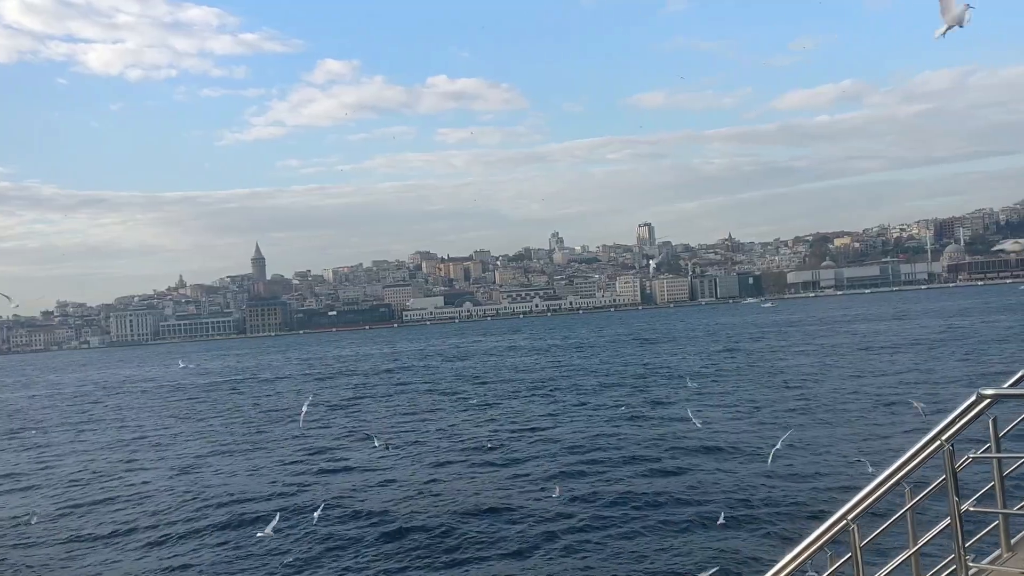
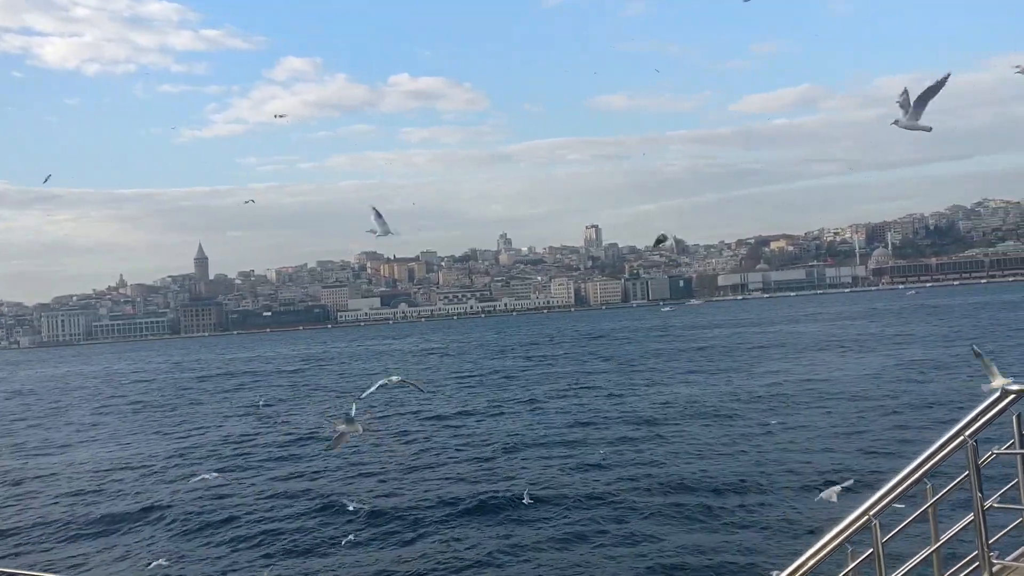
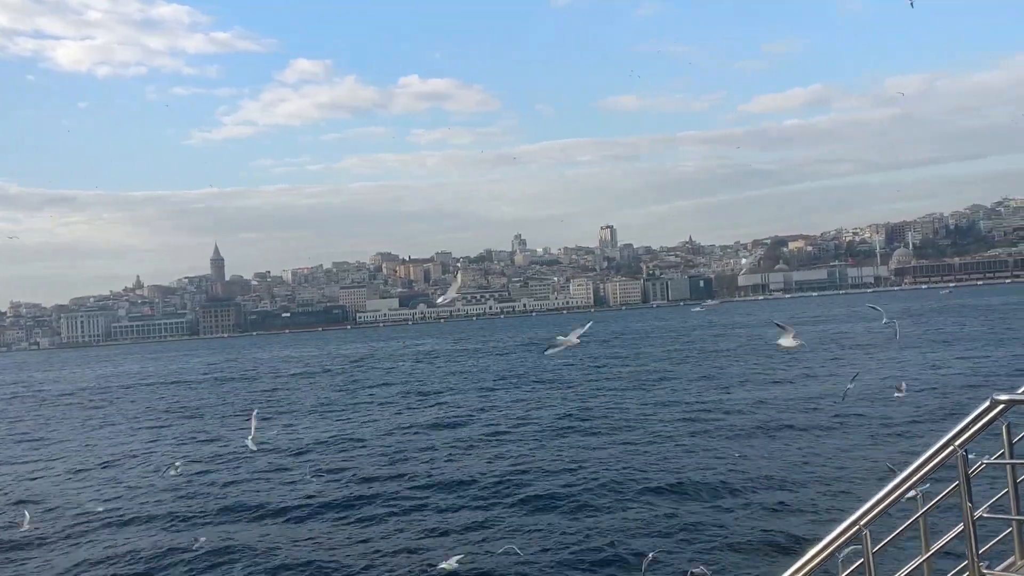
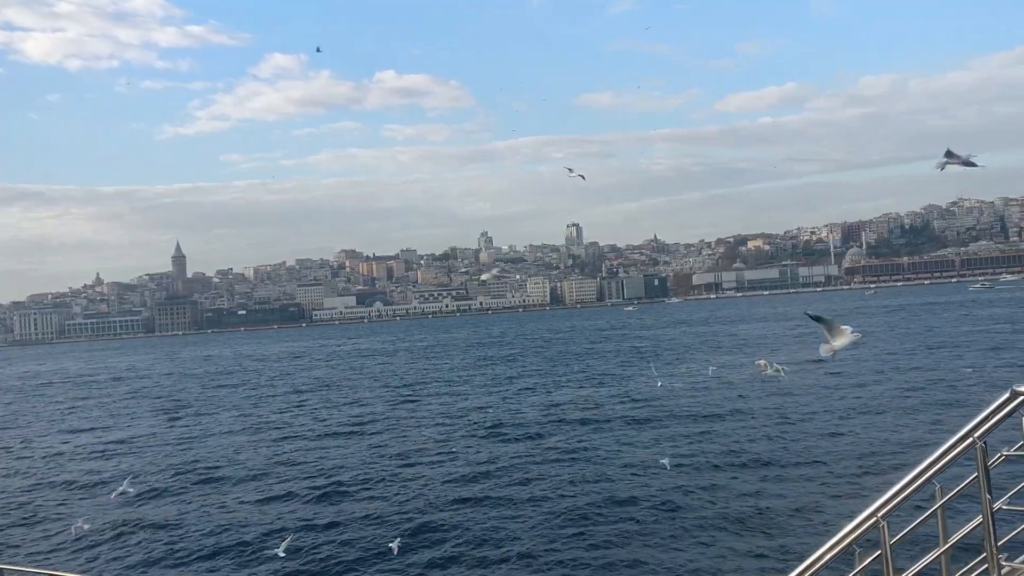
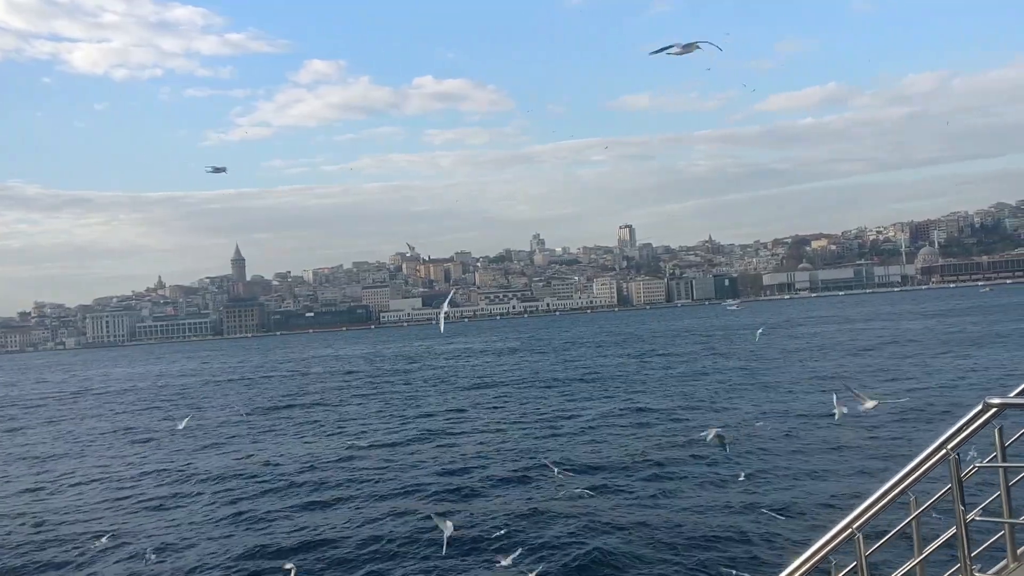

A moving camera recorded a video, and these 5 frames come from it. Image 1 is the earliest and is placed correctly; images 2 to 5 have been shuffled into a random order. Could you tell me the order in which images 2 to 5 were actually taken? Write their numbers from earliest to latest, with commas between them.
5, 3, 2, 4
